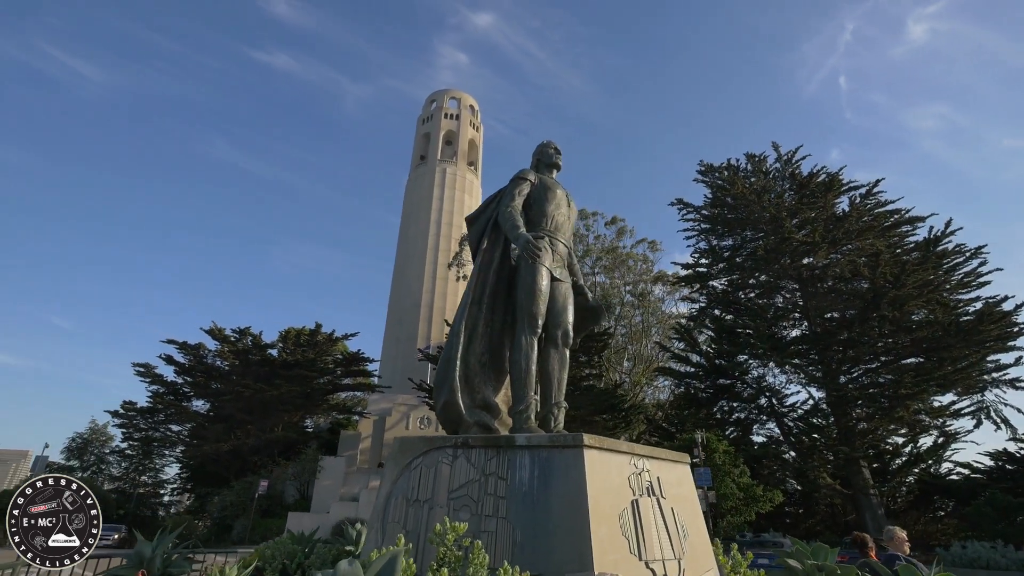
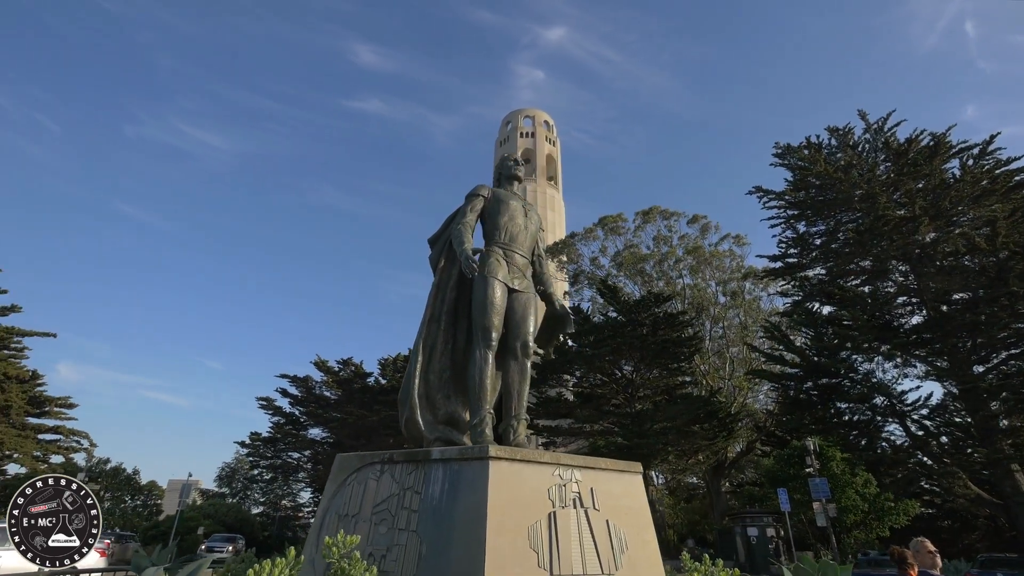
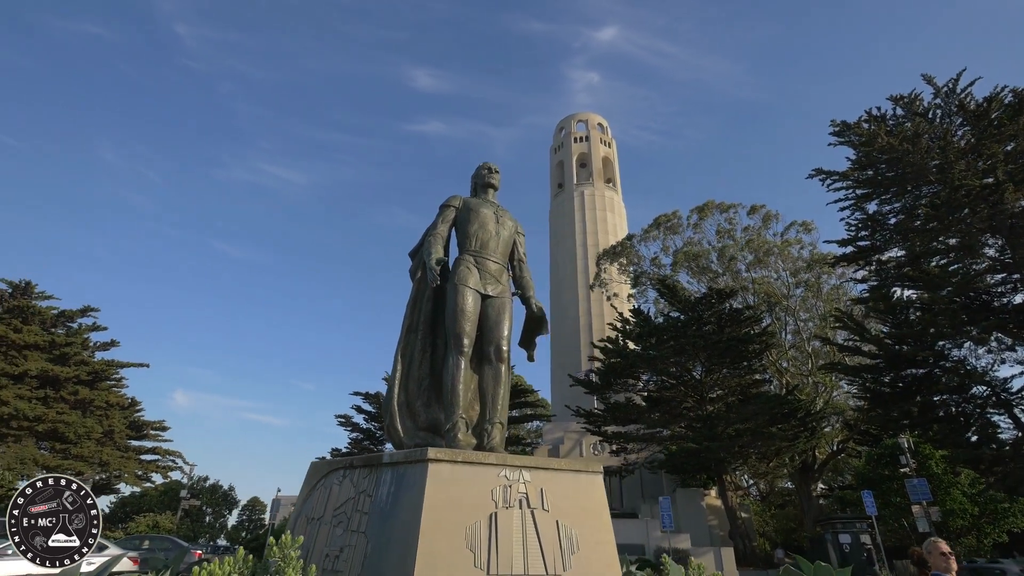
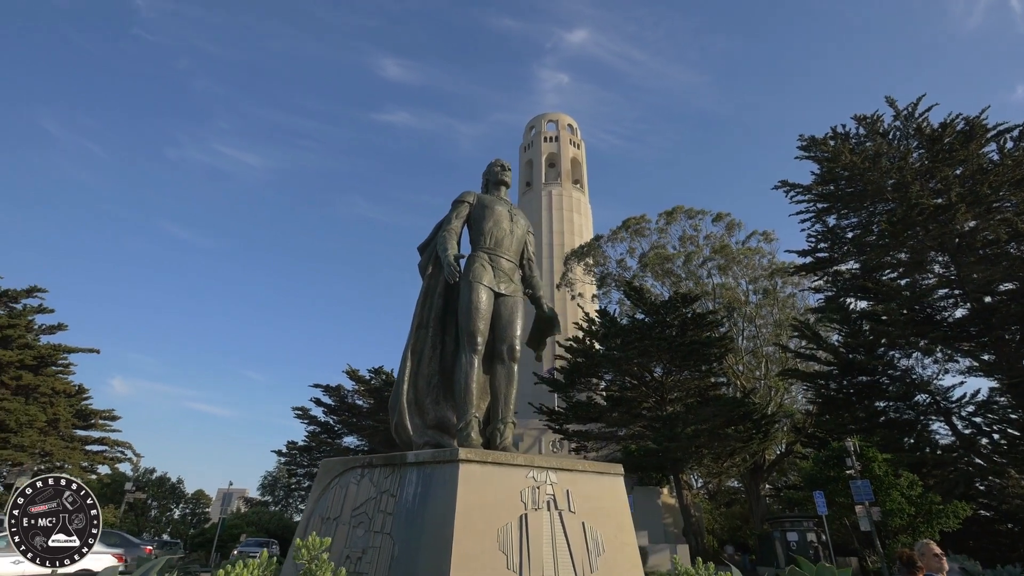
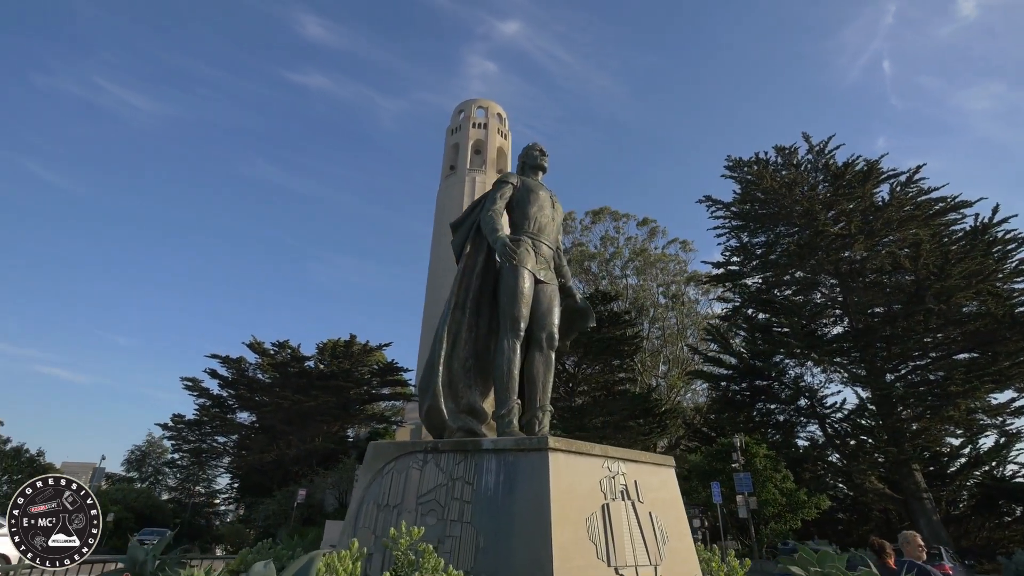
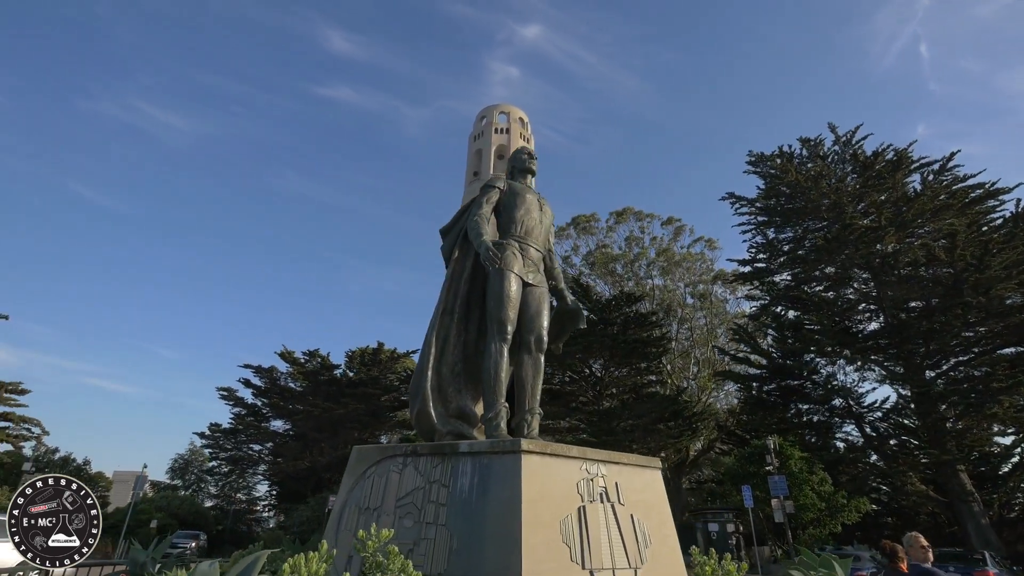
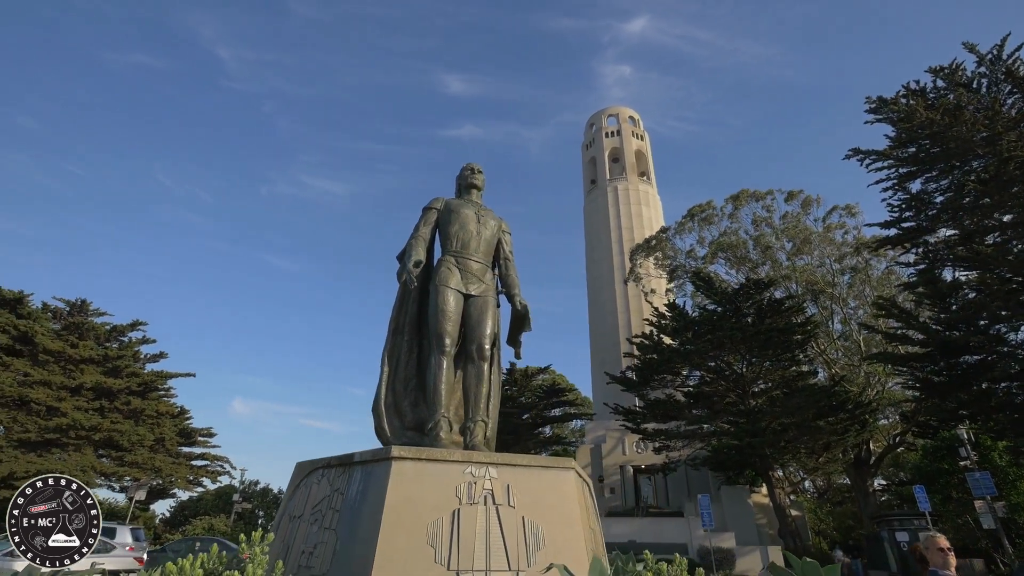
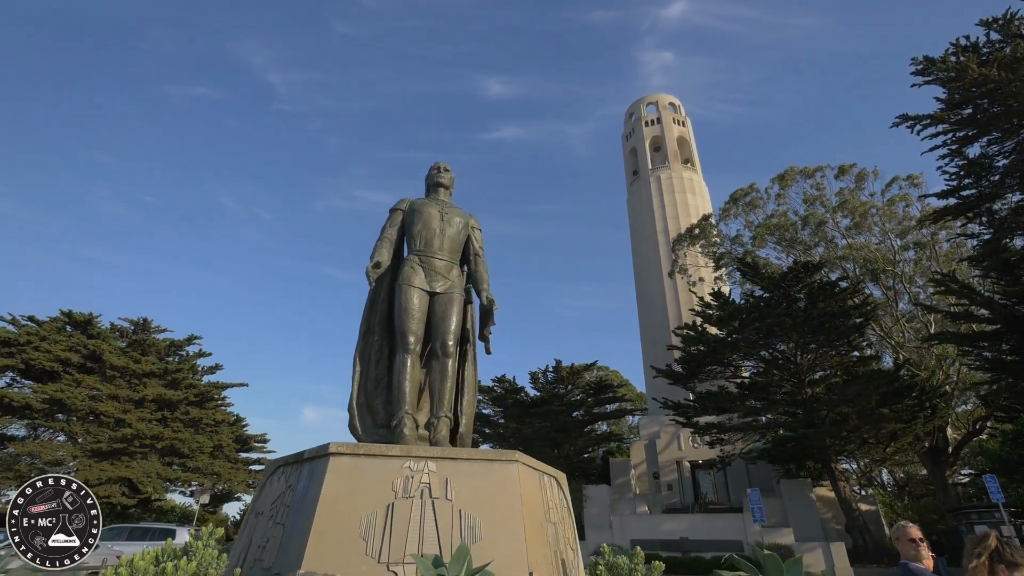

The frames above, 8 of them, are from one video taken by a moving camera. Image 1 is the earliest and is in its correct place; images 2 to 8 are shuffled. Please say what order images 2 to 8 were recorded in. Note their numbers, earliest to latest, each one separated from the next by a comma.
5, 6, 2, 4, 3, 7, 8
